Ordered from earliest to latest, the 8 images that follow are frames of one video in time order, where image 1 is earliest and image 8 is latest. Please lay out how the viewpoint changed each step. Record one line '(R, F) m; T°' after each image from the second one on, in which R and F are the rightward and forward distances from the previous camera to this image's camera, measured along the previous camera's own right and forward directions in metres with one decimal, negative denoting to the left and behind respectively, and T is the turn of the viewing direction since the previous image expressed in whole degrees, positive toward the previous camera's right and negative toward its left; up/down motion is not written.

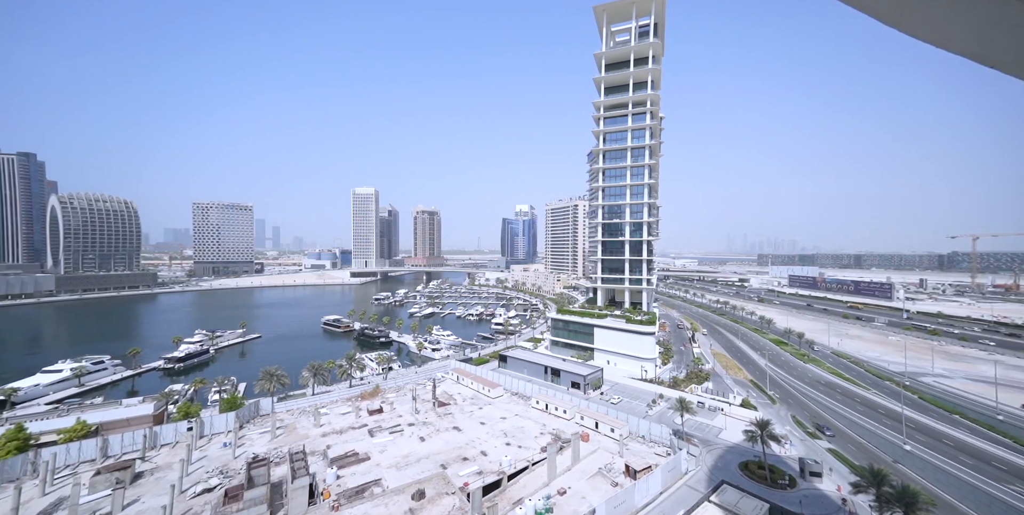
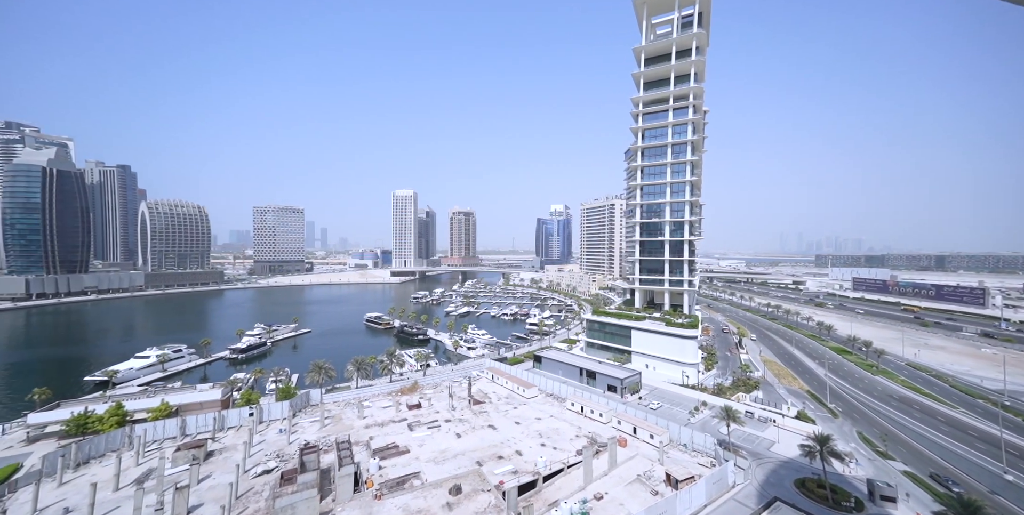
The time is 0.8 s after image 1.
(0.0, +0.2) m; -5°
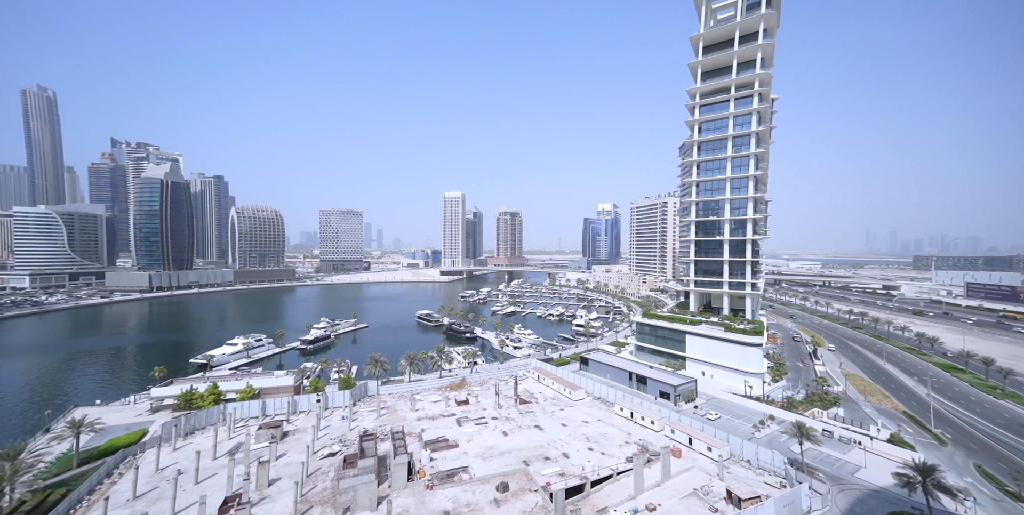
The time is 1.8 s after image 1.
(-0.1, +0.3) m; -6°
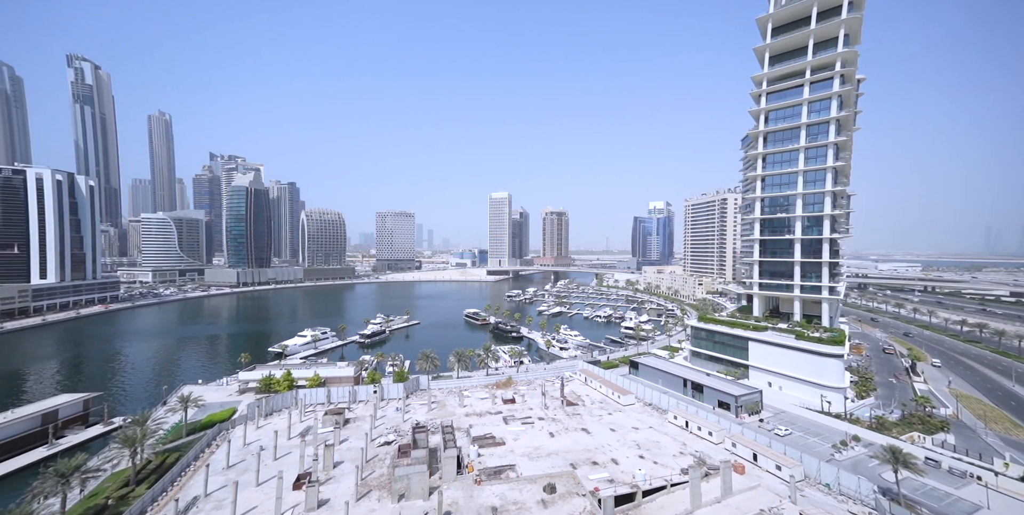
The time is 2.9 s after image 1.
(-0.1, +0.5) m; -6°
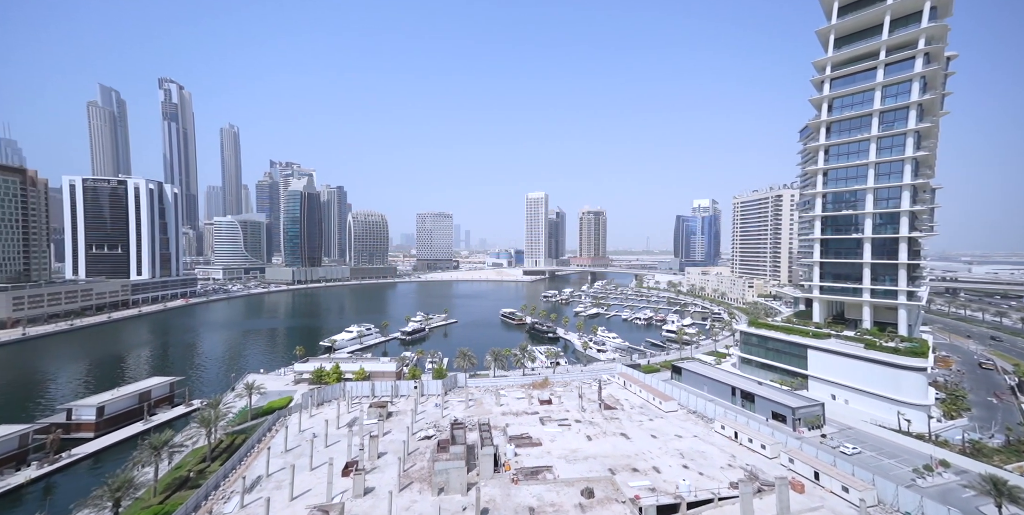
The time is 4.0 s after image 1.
(-0.1, +0.5) m; -5°
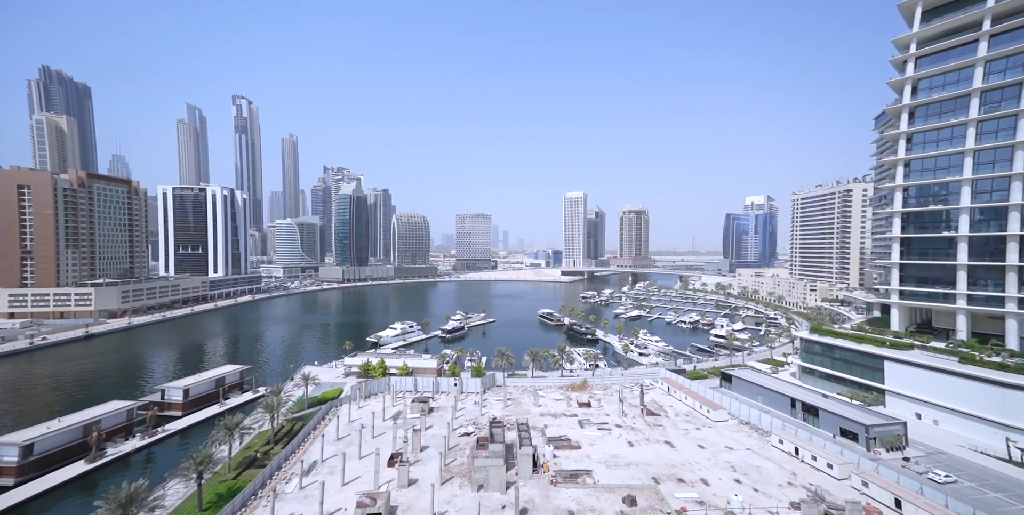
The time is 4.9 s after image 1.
(-0.2, +0.6) m; -5°
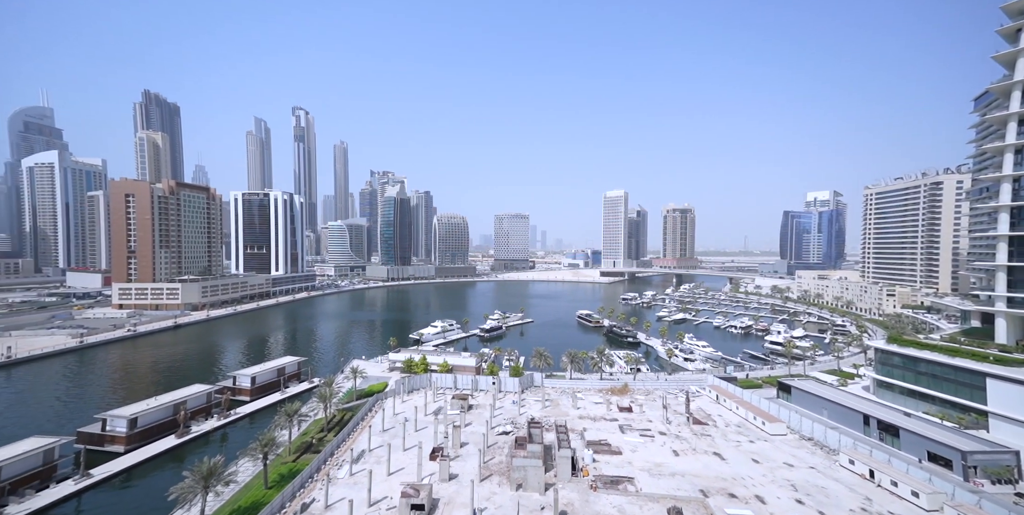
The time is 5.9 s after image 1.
(-0.2, +0.8) m; -5°
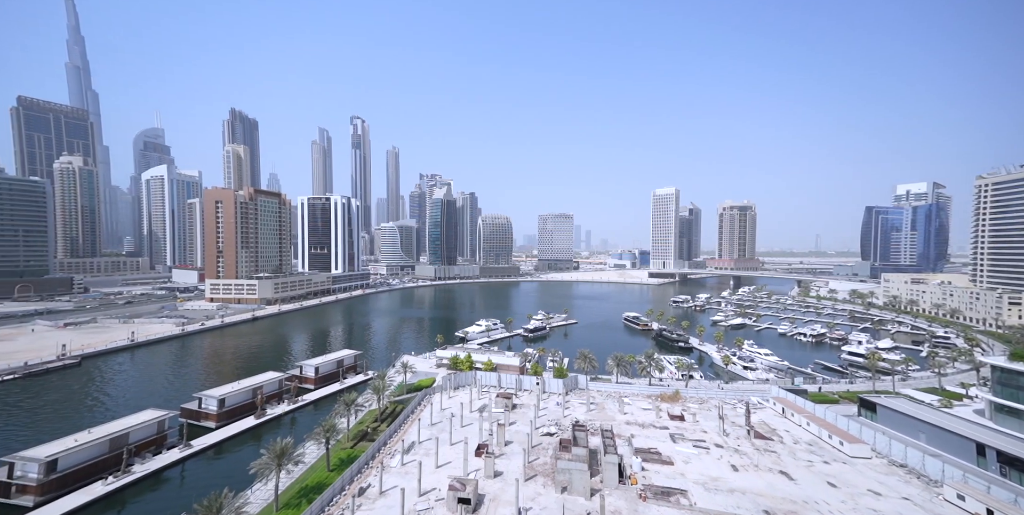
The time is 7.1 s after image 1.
(-0.3, +1.2) m; -6°
